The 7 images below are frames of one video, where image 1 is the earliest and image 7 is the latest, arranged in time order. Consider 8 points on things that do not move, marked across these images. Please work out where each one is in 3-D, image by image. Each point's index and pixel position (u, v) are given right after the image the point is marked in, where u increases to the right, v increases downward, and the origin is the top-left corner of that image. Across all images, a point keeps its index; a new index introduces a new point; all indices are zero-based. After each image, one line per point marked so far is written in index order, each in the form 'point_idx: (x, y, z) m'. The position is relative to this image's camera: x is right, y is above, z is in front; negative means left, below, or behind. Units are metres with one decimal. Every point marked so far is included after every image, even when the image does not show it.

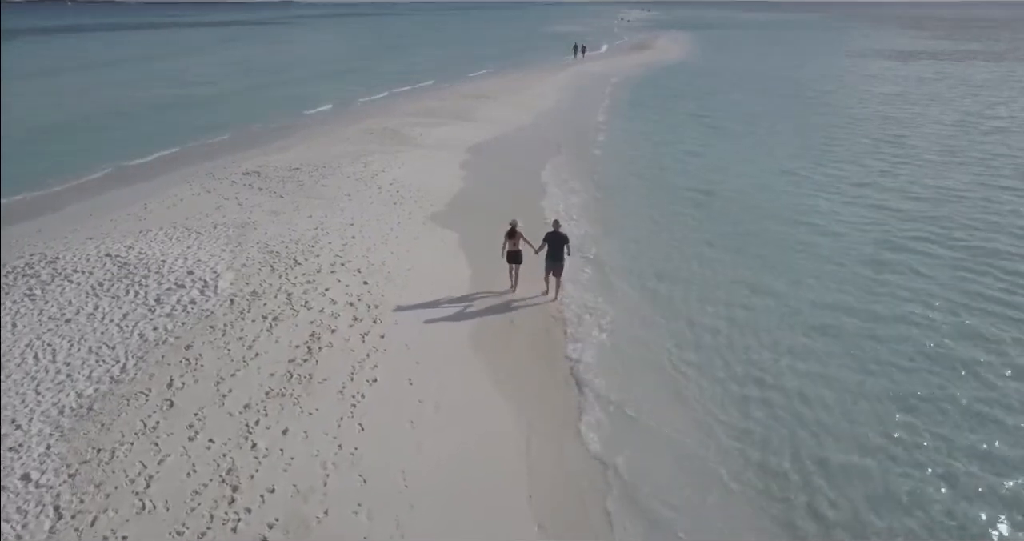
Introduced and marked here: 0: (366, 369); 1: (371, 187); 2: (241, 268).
0: (-1.9, -1.3, +9.7) m
1: (-3.5, +2.1, +18.6) m
2: (-4.5, 0.0, +12.4) m
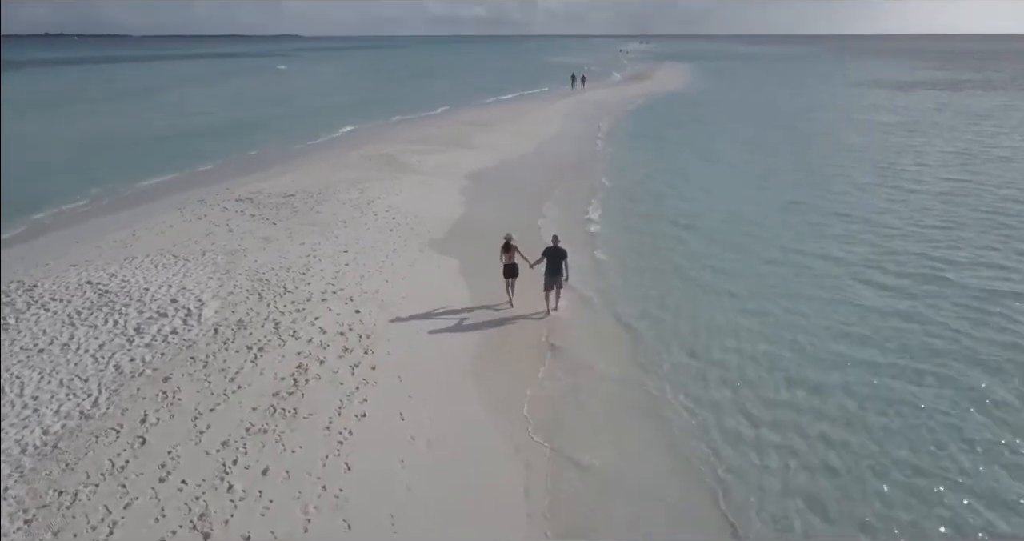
0: (-1.9, -1.6, +9.1) m
1: (-3.5, +1.4, +18.2) m
2: (-4.5, -0.4, +11.9) m
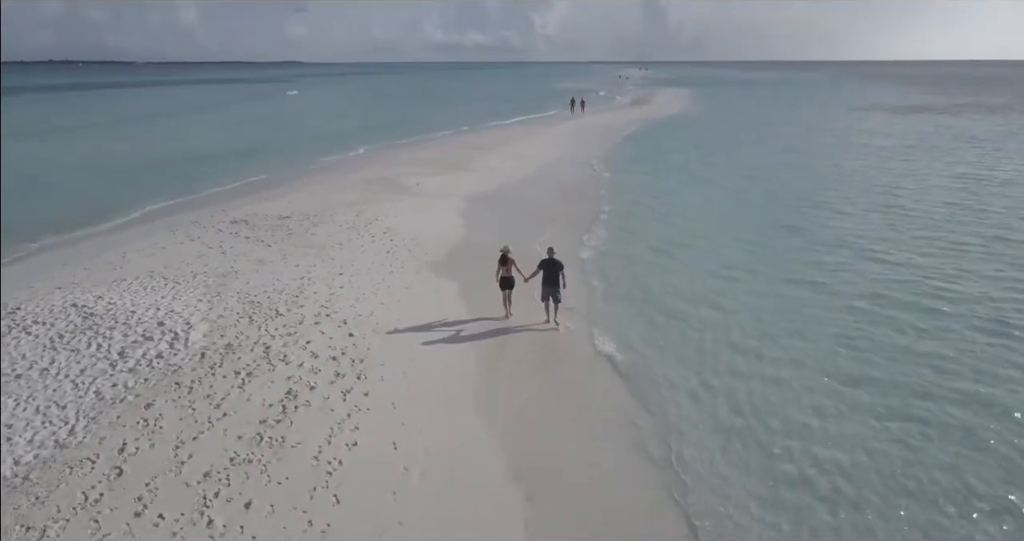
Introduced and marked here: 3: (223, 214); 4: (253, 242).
0: (-1.9, -1.8, +8.7) m
1: (-3.5, +0.9, +17.8) m
2: (-4.5, -0.8, +11.5) m
3: (-7.6, +1.5, +19.8) m
4: (-5.7, +0.6, +16.7) m
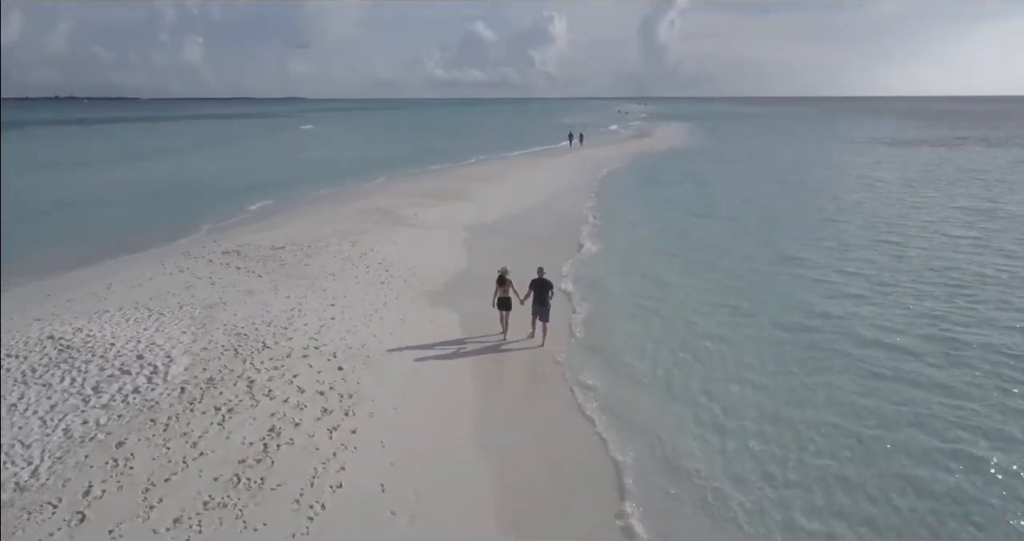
0: (-1.9, -2.2, +8.1) m
1: (-3.5, +0.1, +17.4) m
2: (-4.5, -1.2, +11.0) m
3: (-7.6, +0.7, +19.4) m
4: (-5.8, 0.0, +16.3) m
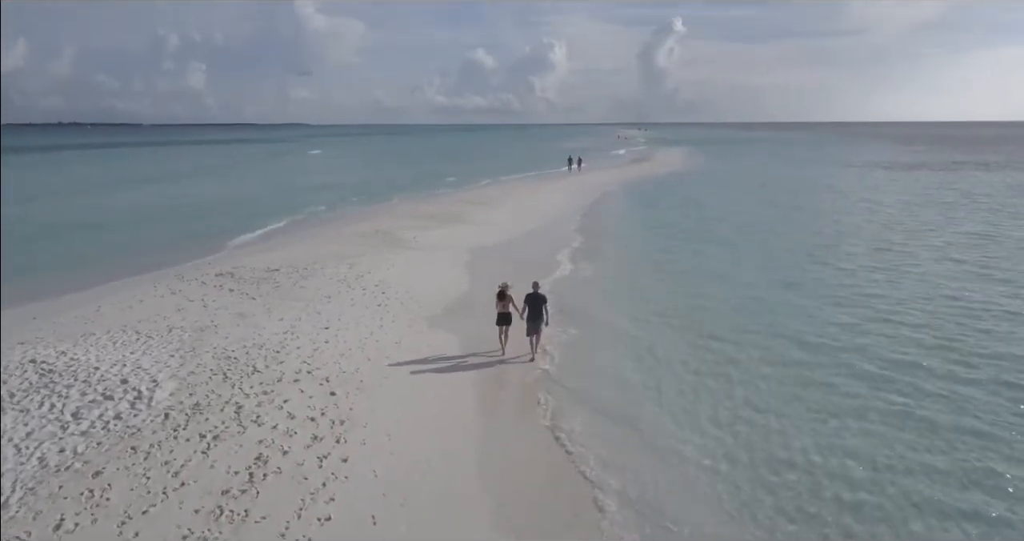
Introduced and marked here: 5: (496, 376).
0: (-2.0, -2.4, +7.7) m
1: (-3.6, -0.4, +17.0) m
2: (-4.5, -1.5, +10.6) m
3: (-7.6, +0.1, +19.0) m
4: (-5.8, -0.5, +15.9) m
5: (-0.3, -1.7, +12.1) m
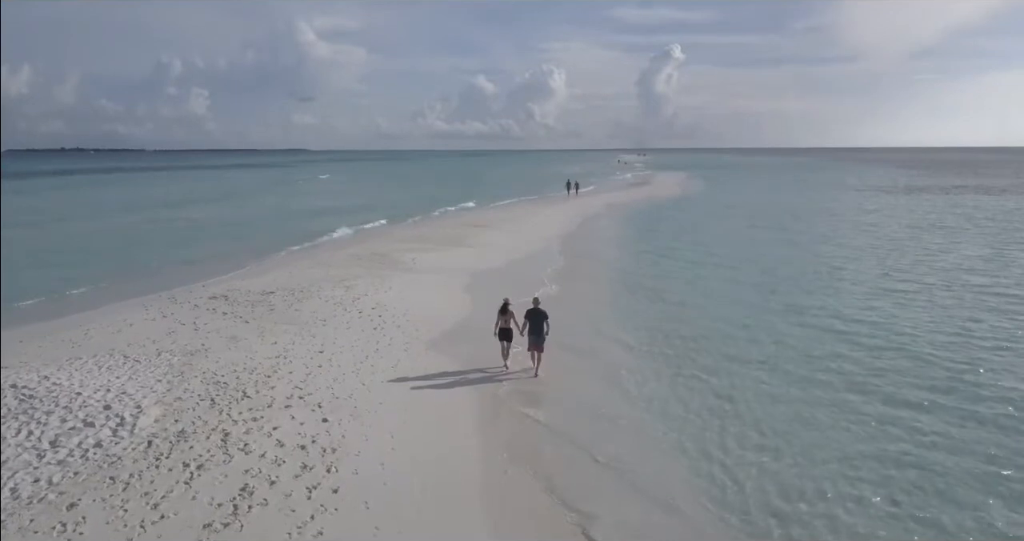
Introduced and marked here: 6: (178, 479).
0: (-2.0, -2.5, +7.2) m
1: (-3.6, -0.9, +16.6) m
2: (-4.6, -1.8, +10.2) m
3: (-7.6, -0.5, +18.7) m
4: (-5.8, -1.0, +15.5) m
5: (-0.3, -2.0, +11.7) m
6: (-3.6, -2.2, +8.0) m
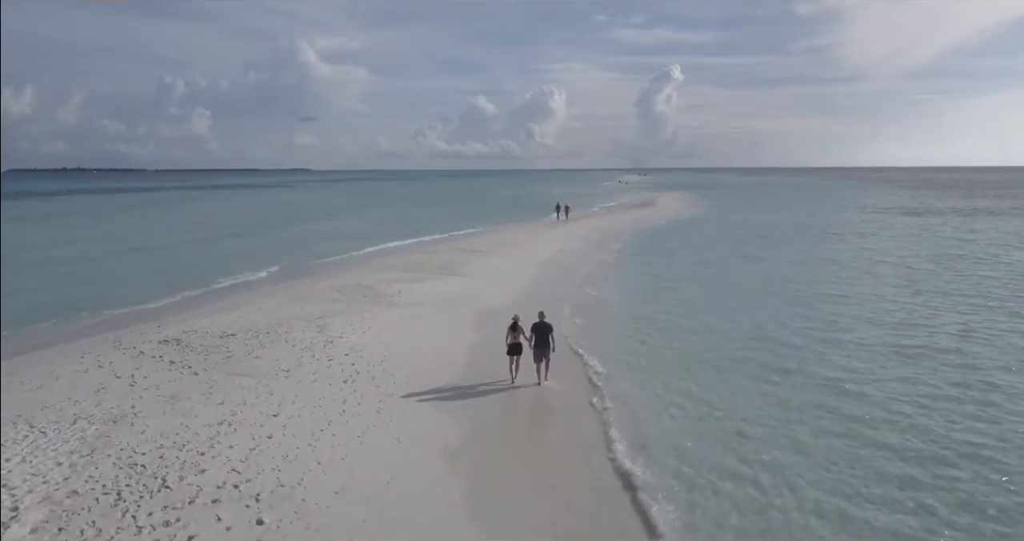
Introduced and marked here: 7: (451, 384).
0: (-2.1, -3.1, +5.0) m
1: (-3.7, -1.7, +14.4) m
2: (-4.7, -2.4, +7.9) m
3: (-7.7, -1.3, +16.5) m
4: (-5.9, -1.7, +13.3) m
5: (-0.4, -2.7, +9.4) m
6: (-3.7, -2.8, +5.8) m
7: (-1.1, -2.3, +12.1) m
